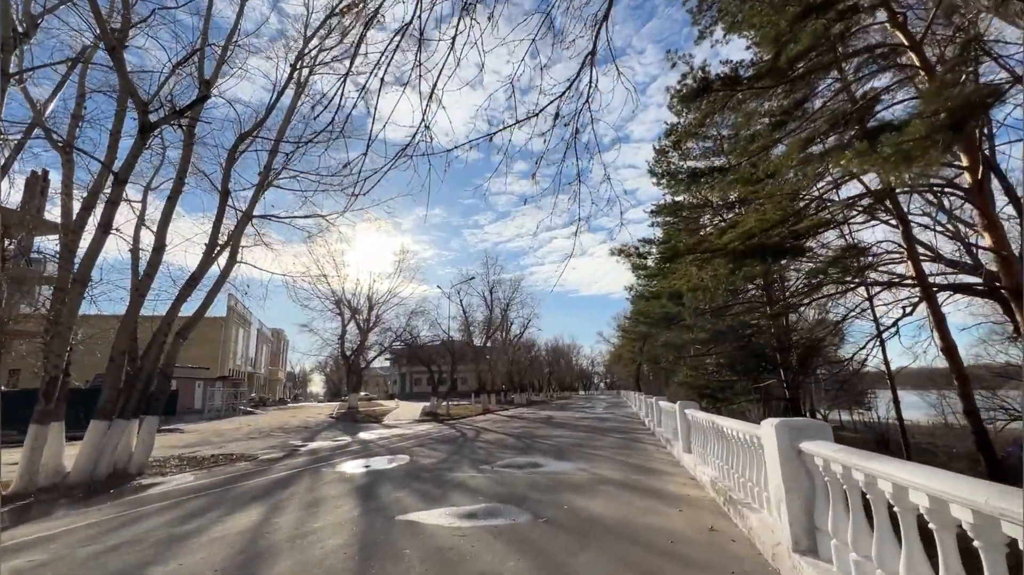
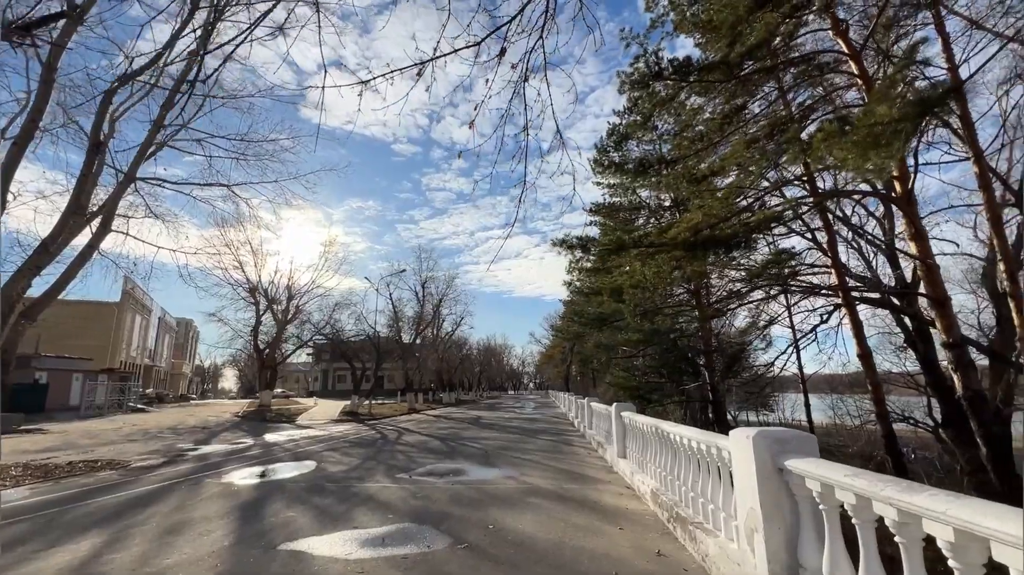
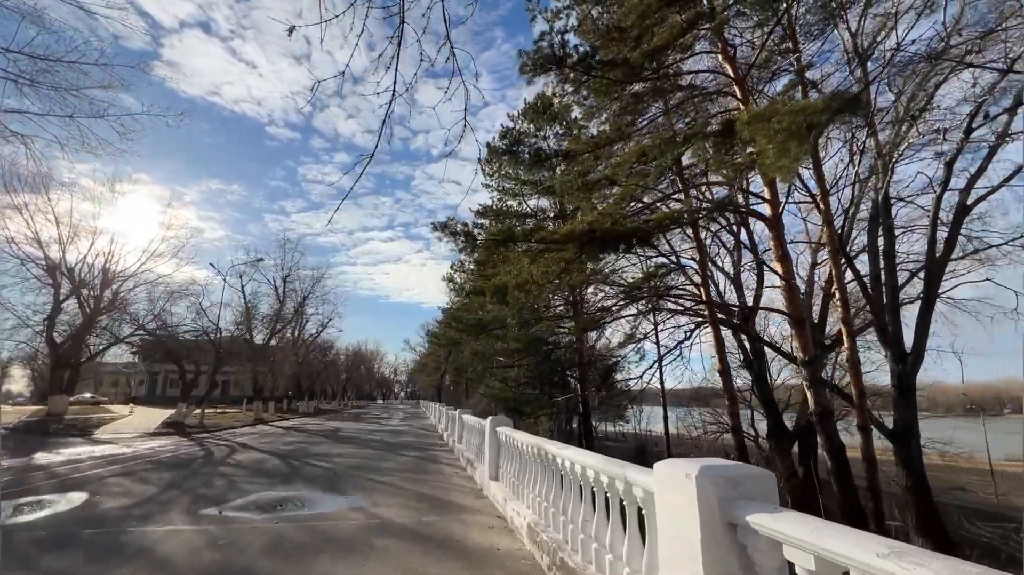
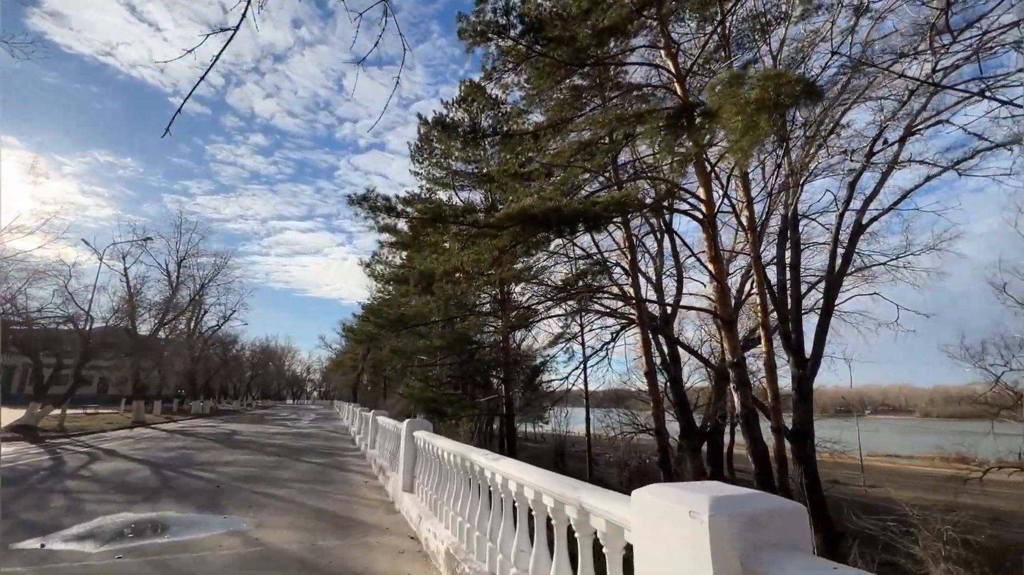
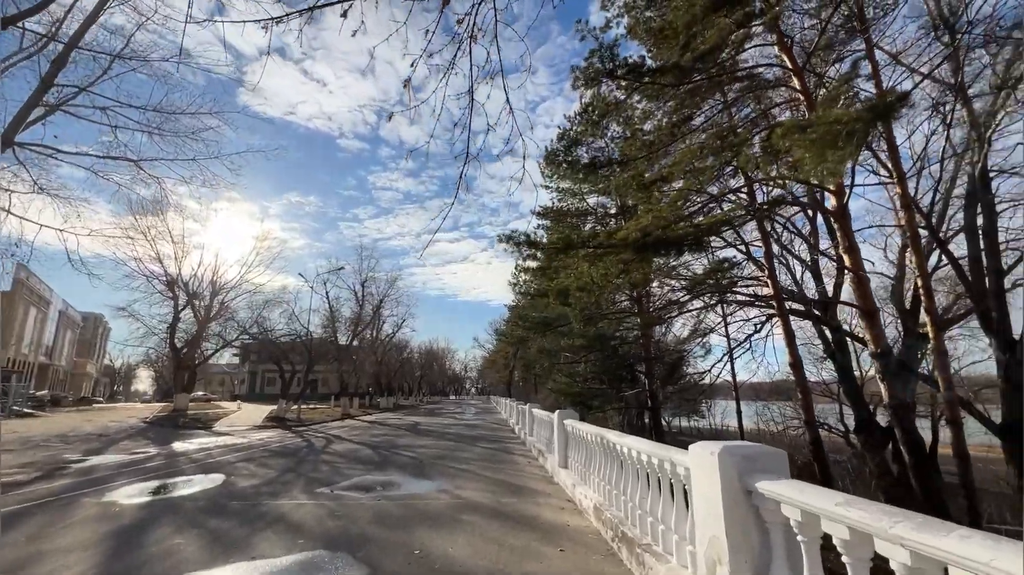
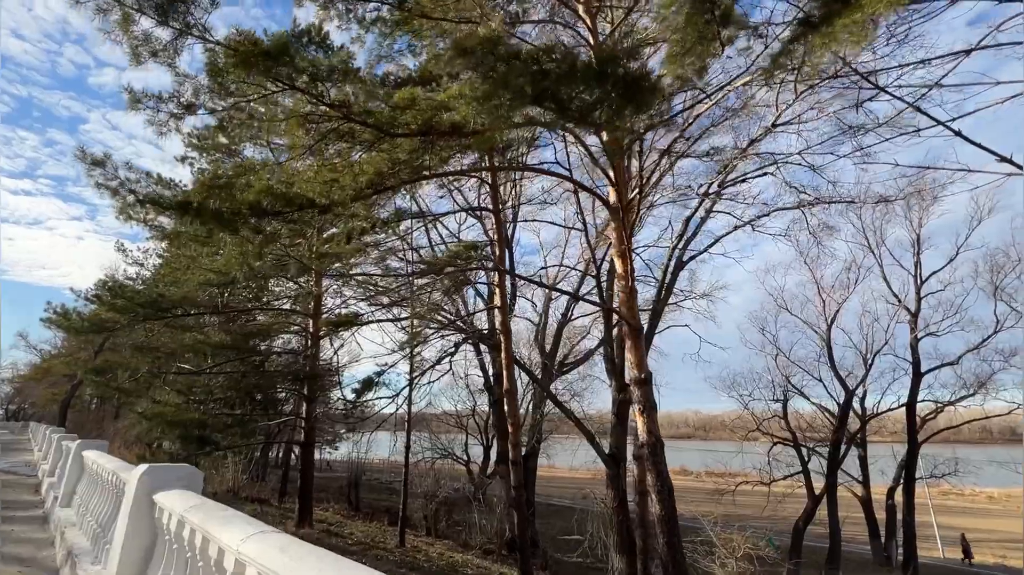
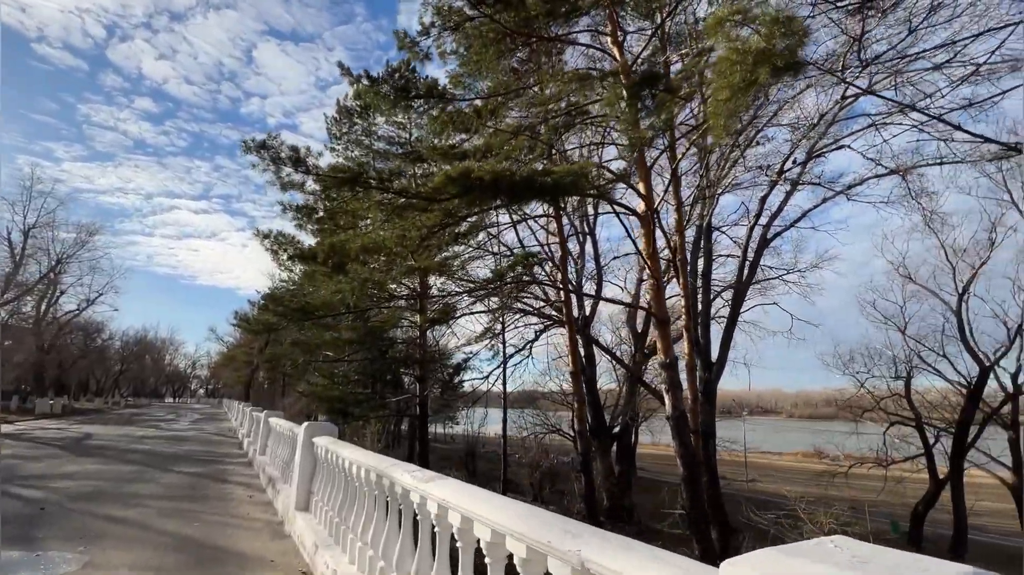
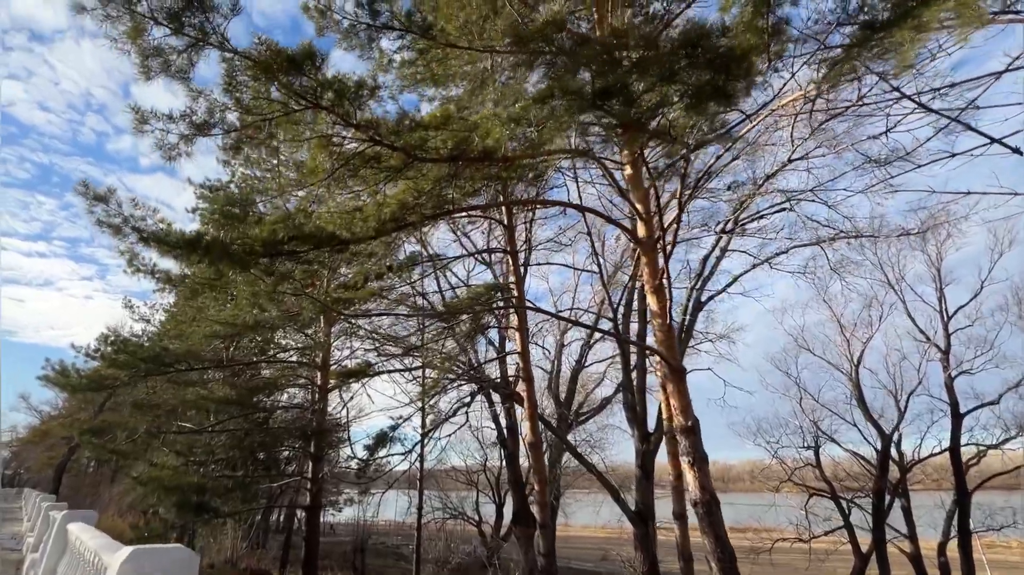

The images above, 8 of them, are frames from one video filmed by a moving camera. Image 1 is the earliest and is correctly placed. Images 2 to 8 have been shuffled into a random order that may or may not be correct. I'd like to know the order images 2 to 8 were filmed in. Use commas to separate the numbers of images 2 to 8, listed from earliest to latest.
2, 5, 3, 4, 7, 6, 8
